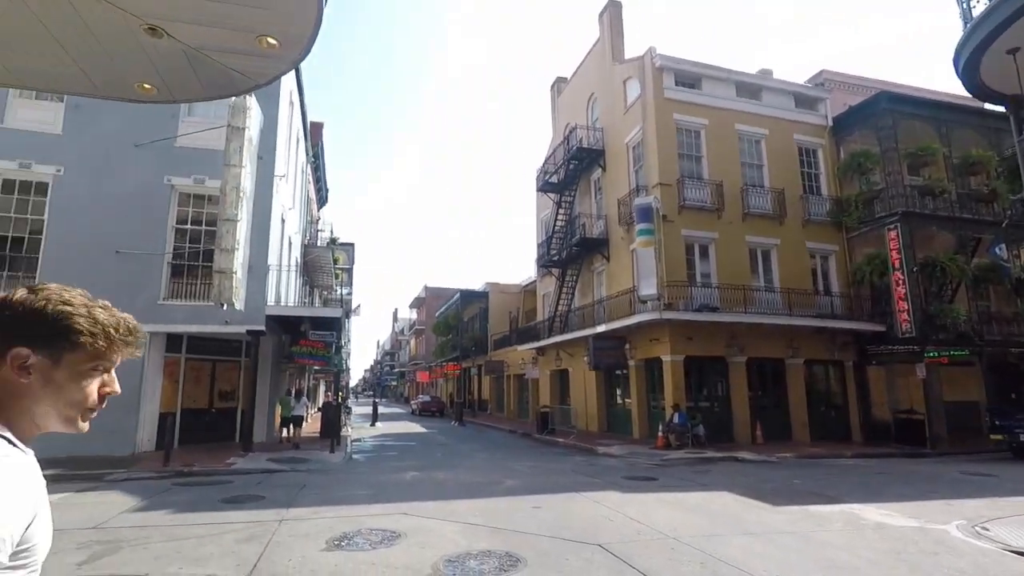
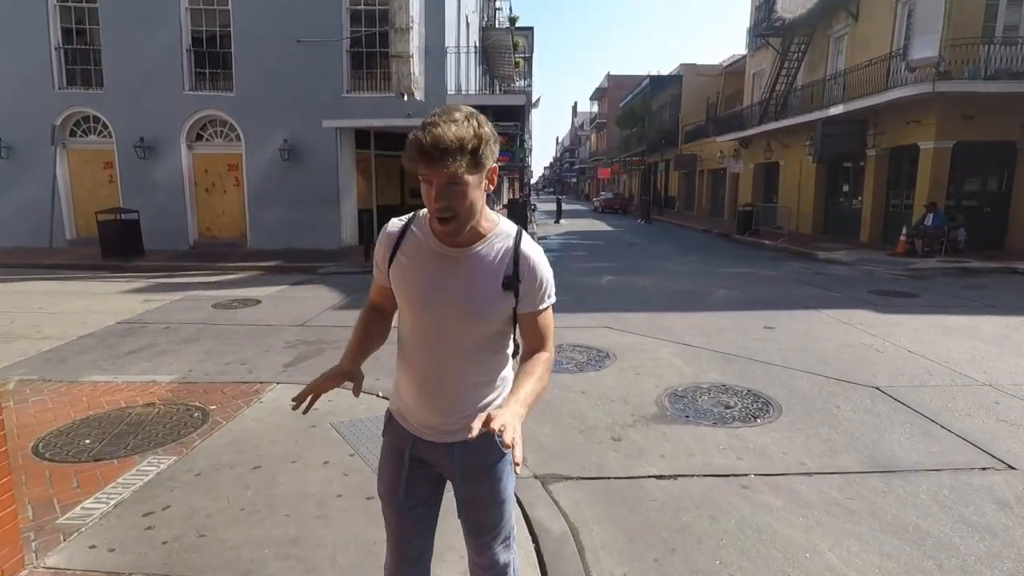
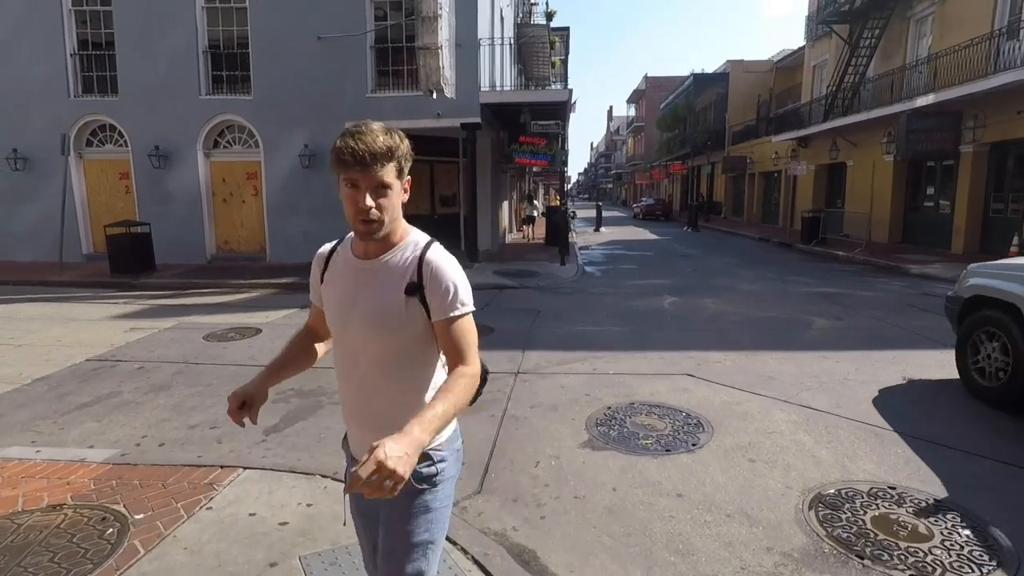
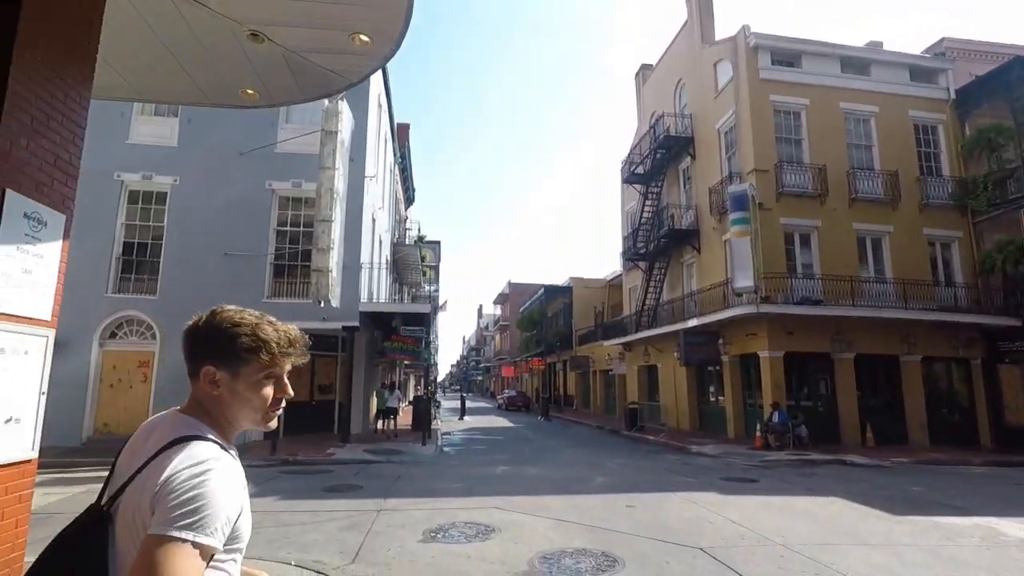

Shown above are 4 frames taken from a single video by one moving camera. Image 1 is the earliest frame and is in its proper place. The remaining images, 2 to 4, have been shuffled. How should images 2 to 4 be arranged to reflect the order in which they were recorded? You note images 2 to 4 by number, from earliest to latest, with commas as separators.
4, 2, 3
